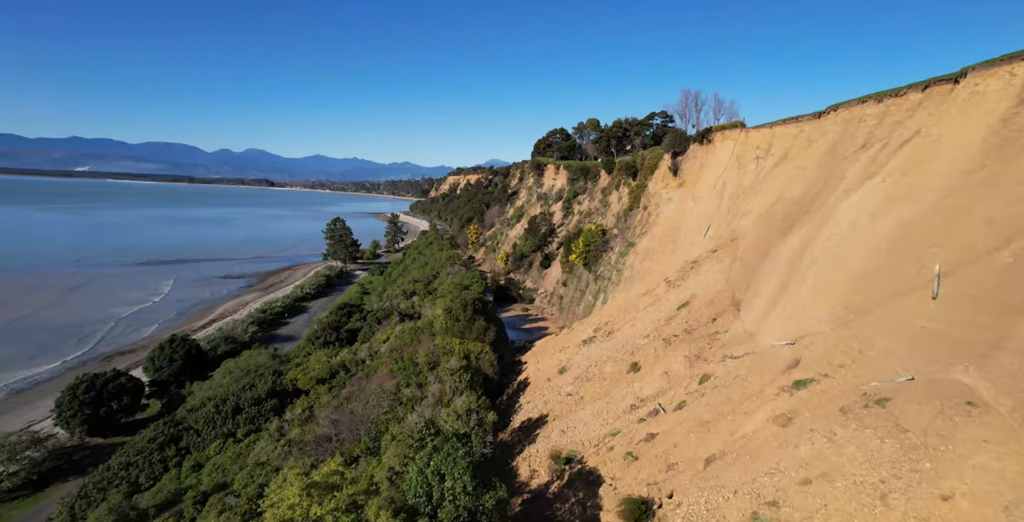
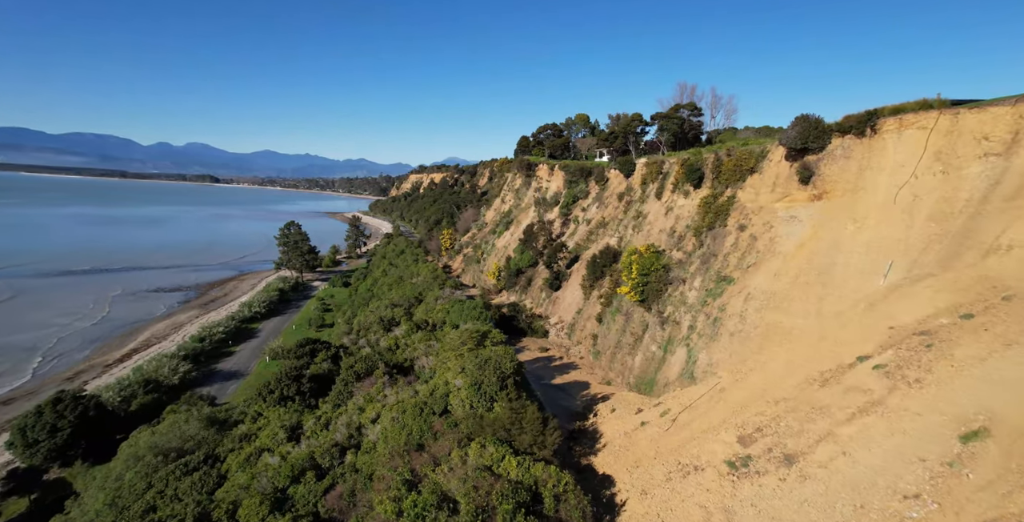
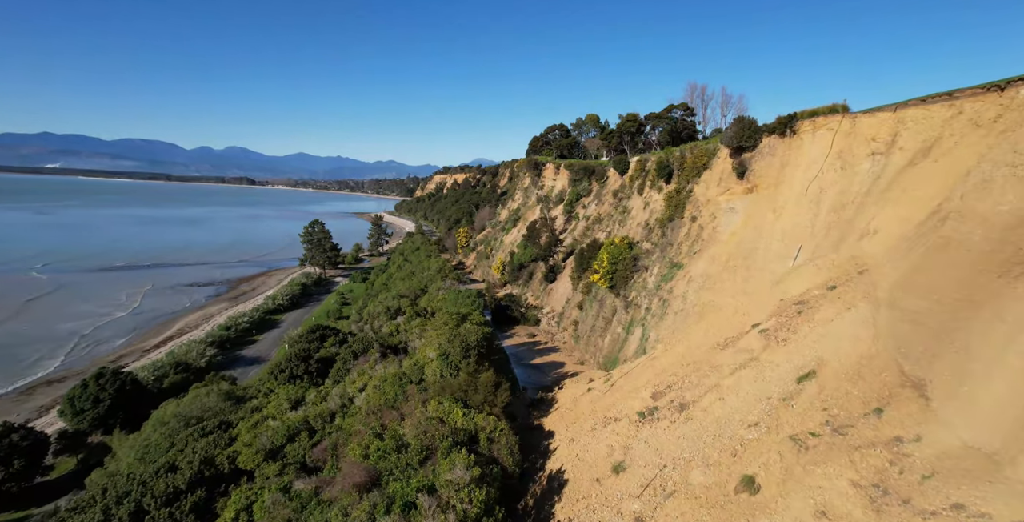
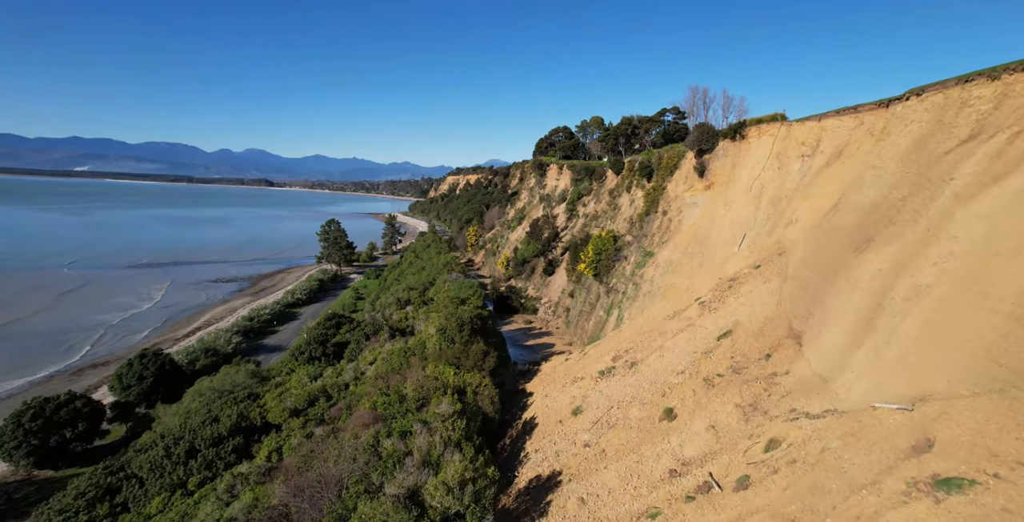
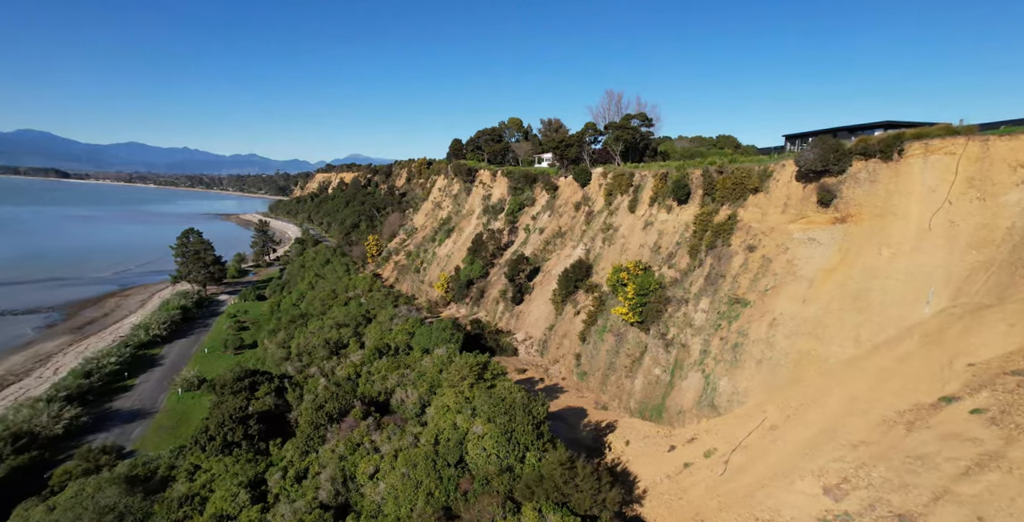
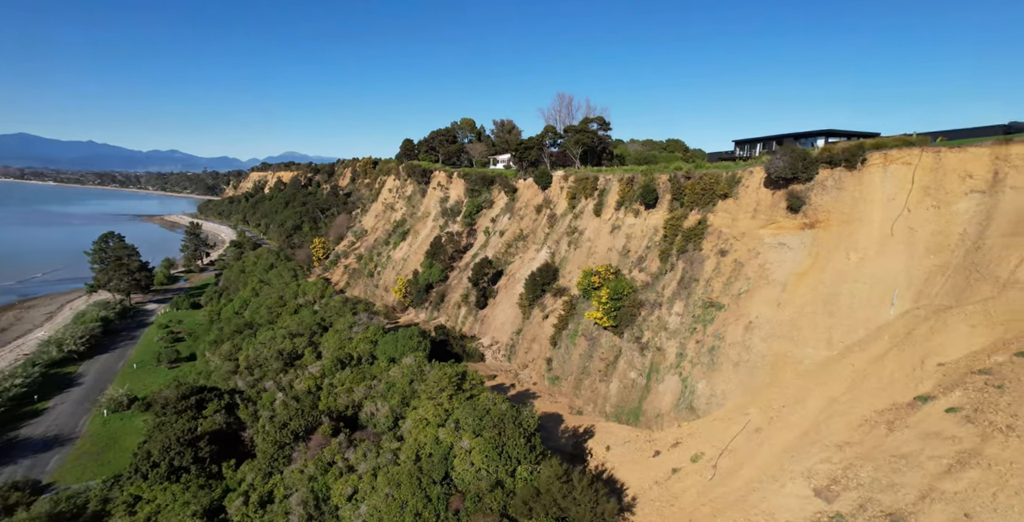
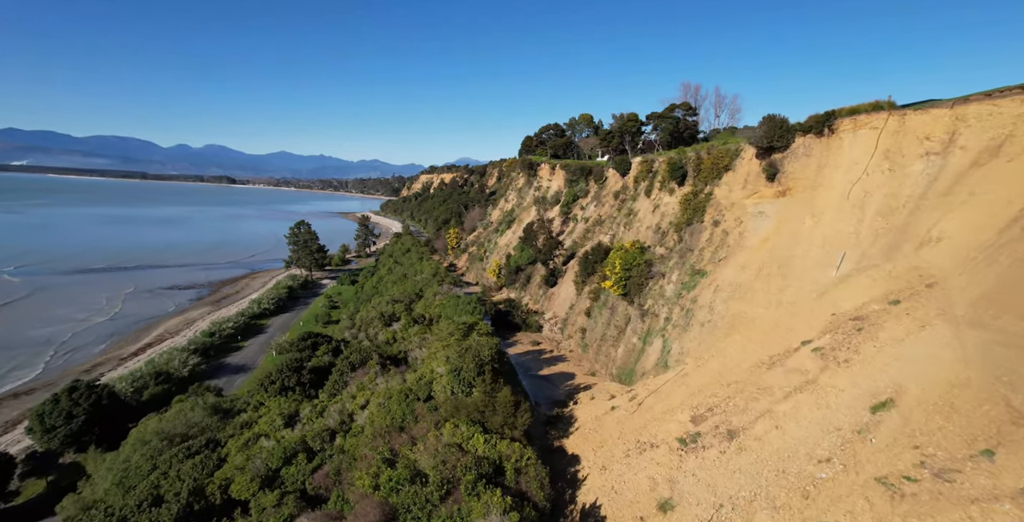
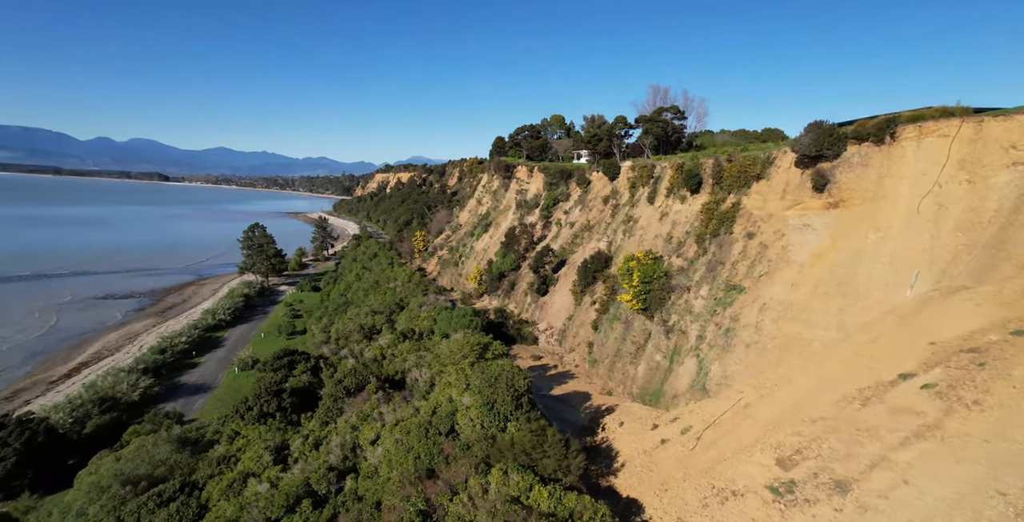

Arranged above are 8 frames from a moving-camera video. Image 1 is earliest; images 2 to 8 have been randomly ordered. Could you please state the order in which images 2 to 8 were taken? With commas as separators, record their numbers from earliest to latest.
4, 3, 7, 2, 8, 5, 6
